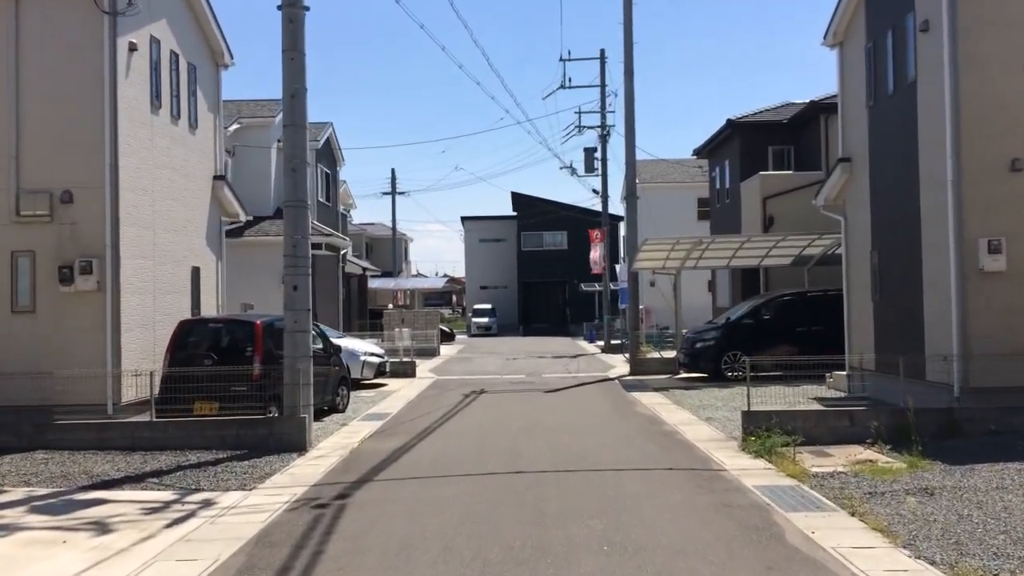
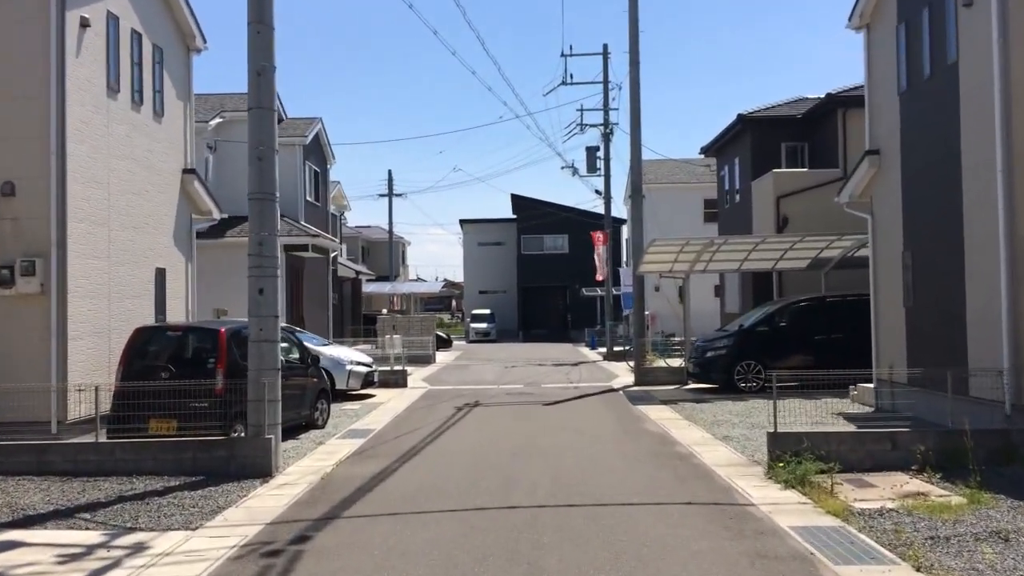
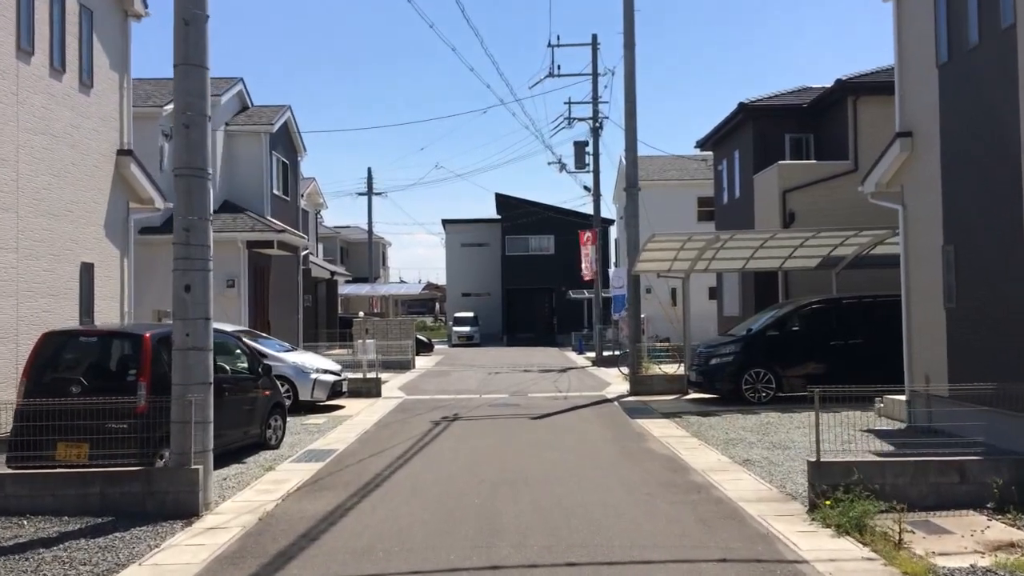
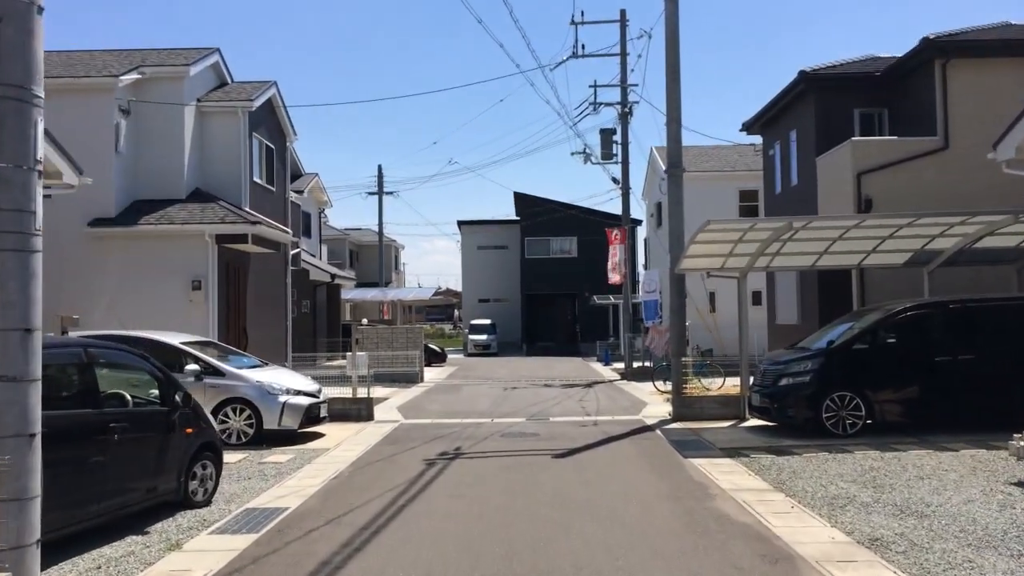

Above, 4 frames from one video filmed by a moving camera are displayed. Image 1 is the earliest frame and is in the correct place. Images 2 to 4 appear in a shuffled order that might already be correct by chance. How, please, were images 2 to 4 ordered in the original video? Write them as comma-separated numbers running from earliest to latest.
2, 3, 4
